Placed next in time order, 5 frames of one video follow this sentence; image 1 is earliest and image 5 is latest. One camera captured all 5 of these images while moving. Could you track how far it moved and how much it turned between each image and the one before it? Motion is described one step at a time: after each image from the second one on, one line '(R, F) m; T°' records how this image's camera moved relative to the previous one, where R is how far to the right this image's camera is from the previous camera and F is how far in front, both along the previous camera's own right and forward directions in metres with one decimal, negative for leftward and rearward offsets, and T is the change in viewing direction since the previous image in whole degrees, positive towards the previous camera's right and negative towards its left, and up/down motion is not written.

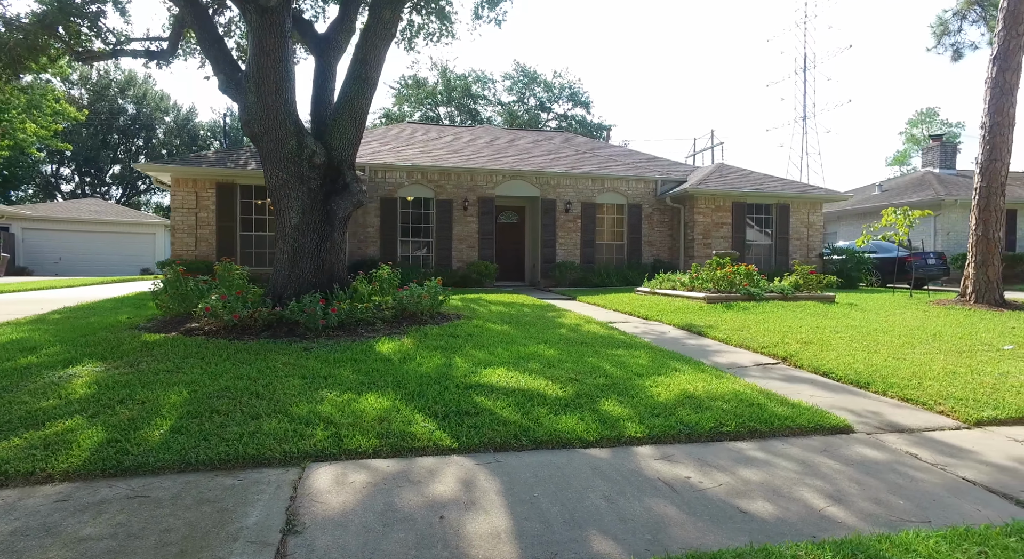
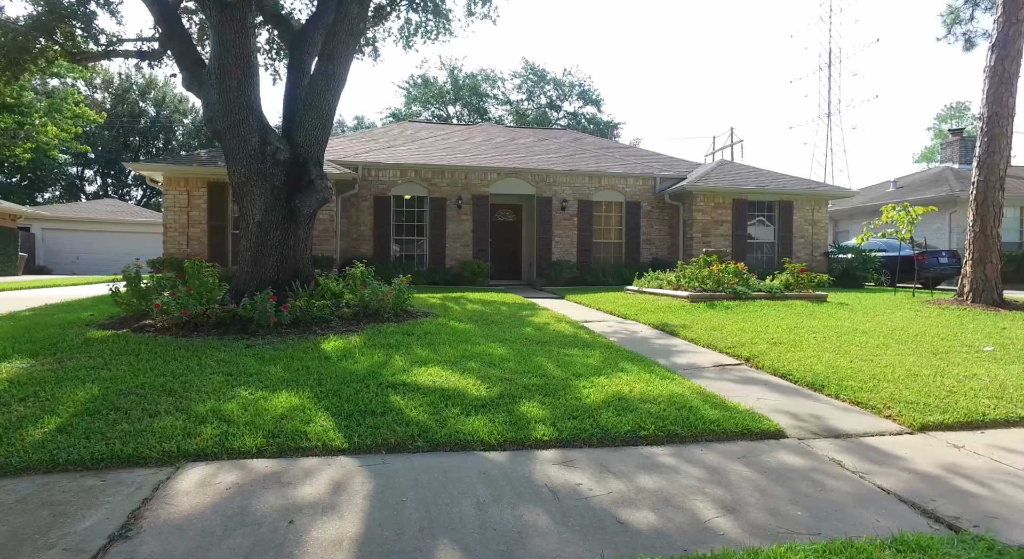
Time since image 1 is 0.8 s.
(+0.7, +0.1) m; -2°
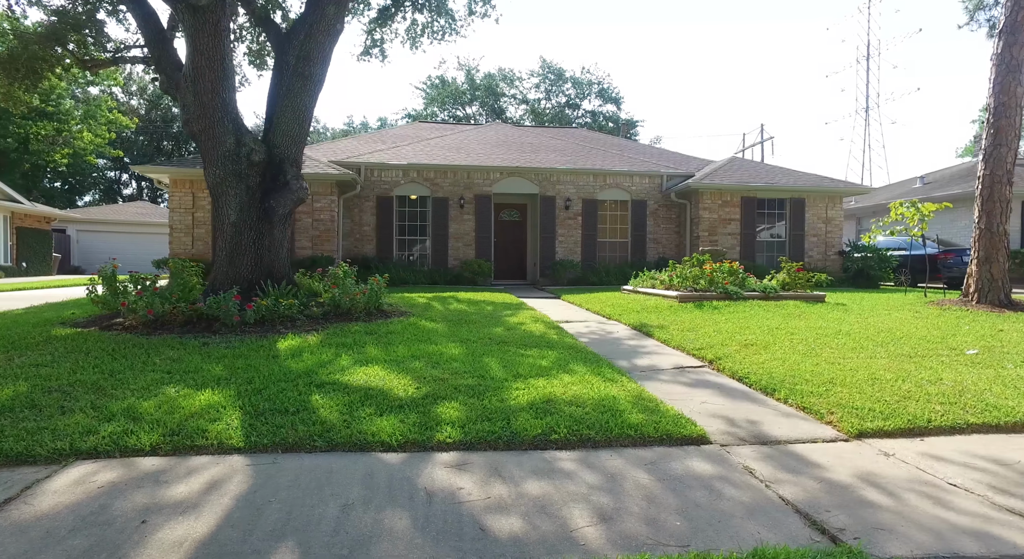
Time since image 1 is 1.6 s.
(+0.8, +0.1) m; -3°
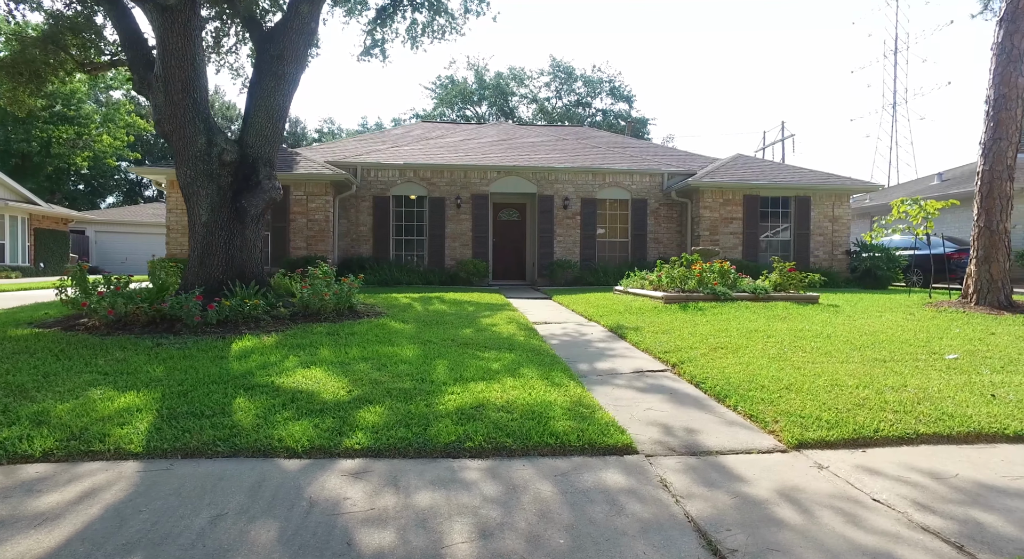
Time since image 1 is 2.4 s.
(+0.6, +0.2) m; -2°
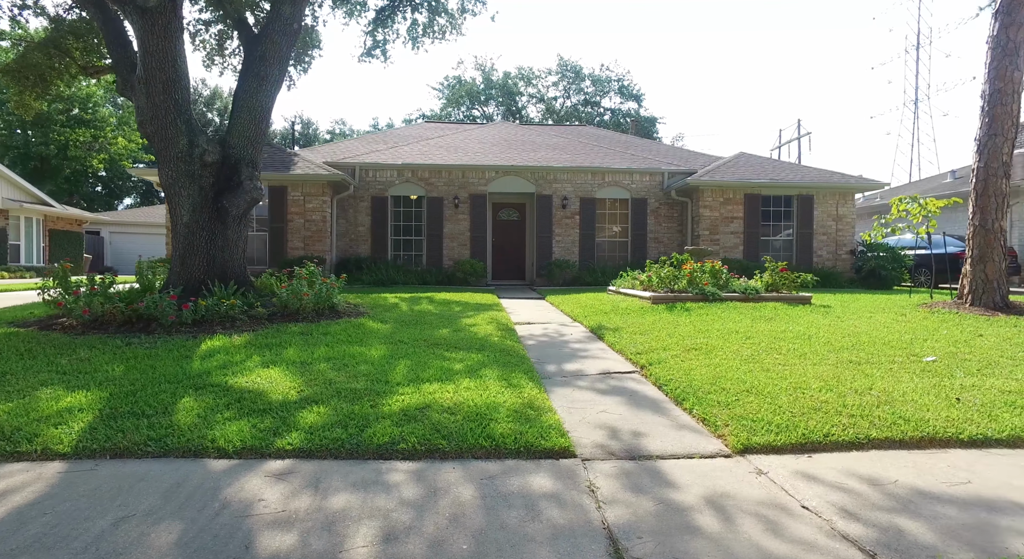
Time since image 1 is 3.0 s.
(+0.5, +0.1) m; -2°
